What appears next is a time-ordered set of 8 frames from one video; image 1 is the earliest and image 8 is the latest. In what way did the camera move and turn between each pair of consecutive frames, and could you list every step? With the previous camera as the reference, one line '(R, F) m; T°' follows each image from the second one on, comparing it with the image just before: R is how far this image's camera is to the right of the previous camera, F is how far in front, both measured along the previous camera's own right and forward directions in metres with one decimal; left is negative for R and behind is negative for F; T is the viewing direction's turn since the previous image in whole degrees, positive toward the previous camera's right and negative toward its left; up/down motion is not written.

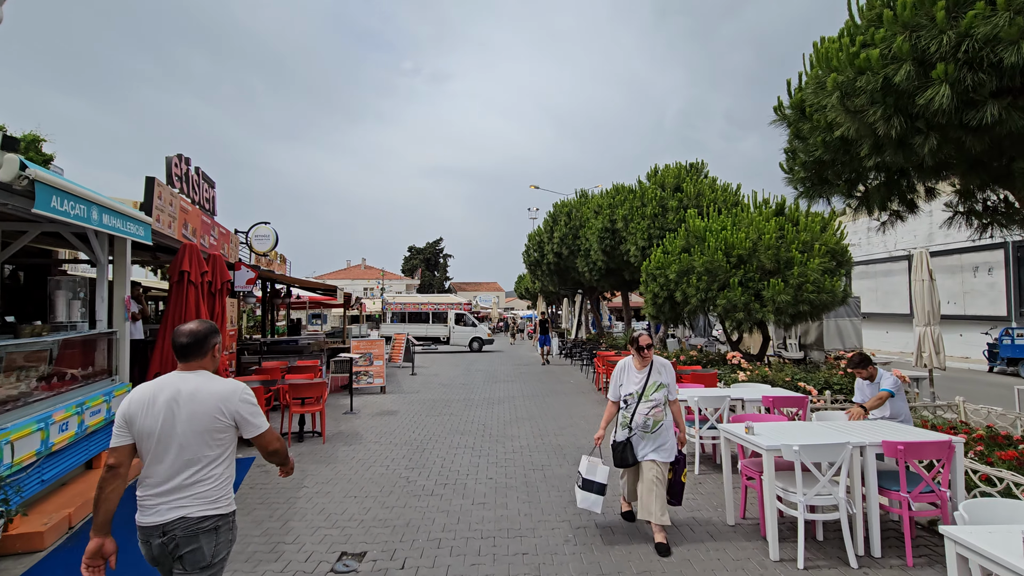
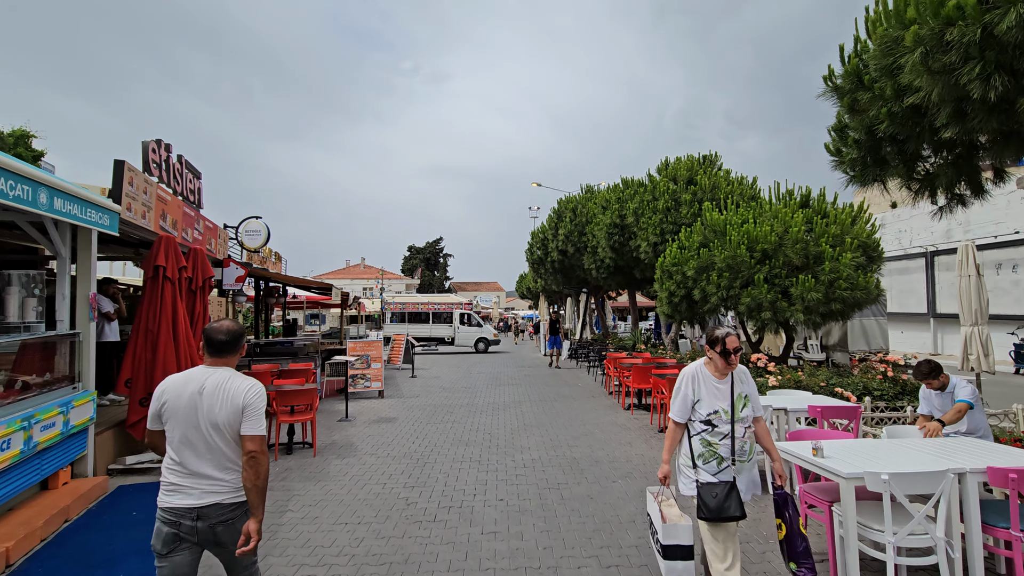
(-0.1, +0.7) m; 0°
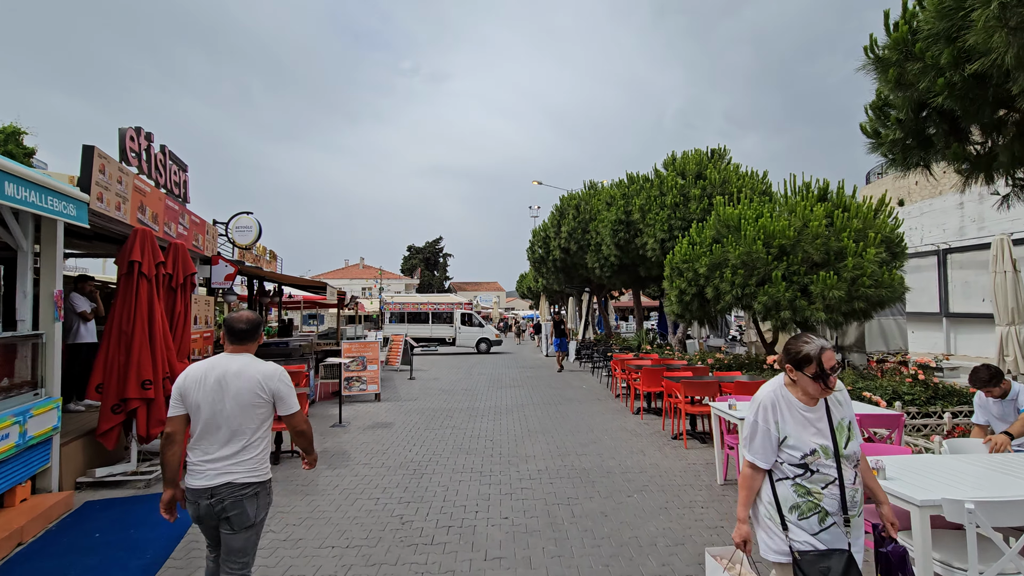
(-0.1, +0.5) m; 0°
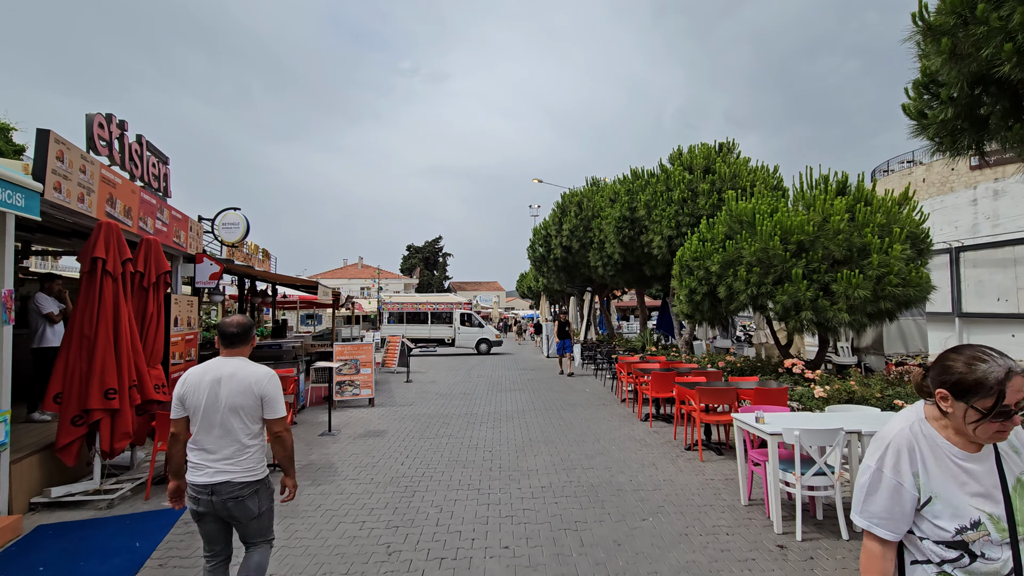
(0.0, +0.6) m; 0°
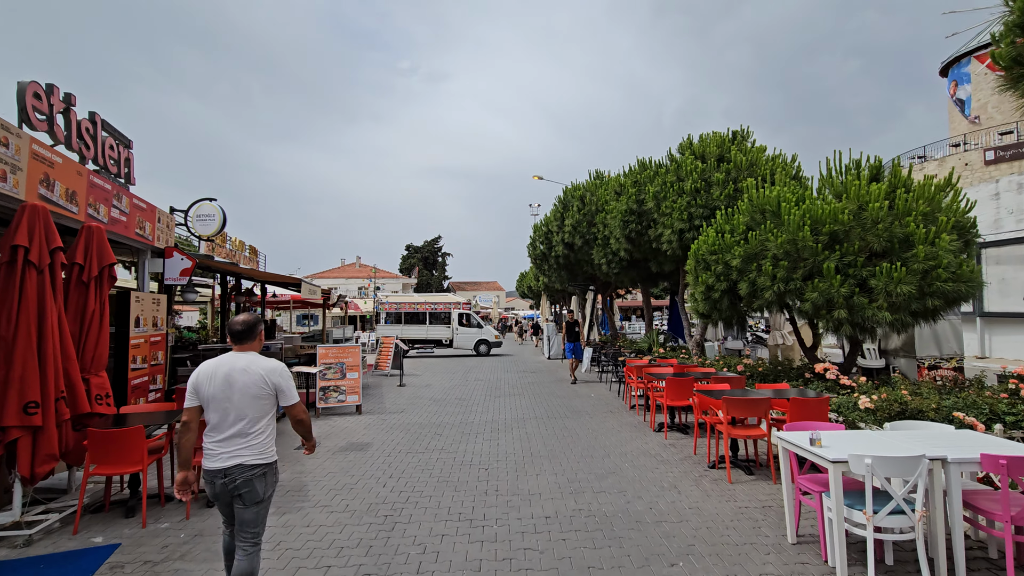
(0.0, +0.9) m; 0°
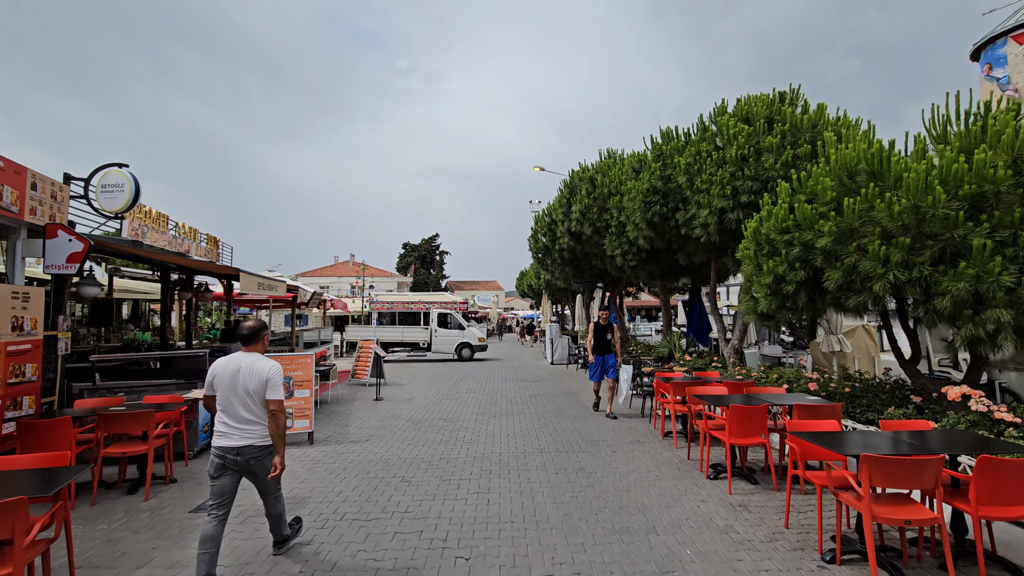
(0.0, +2.4) m; 0°
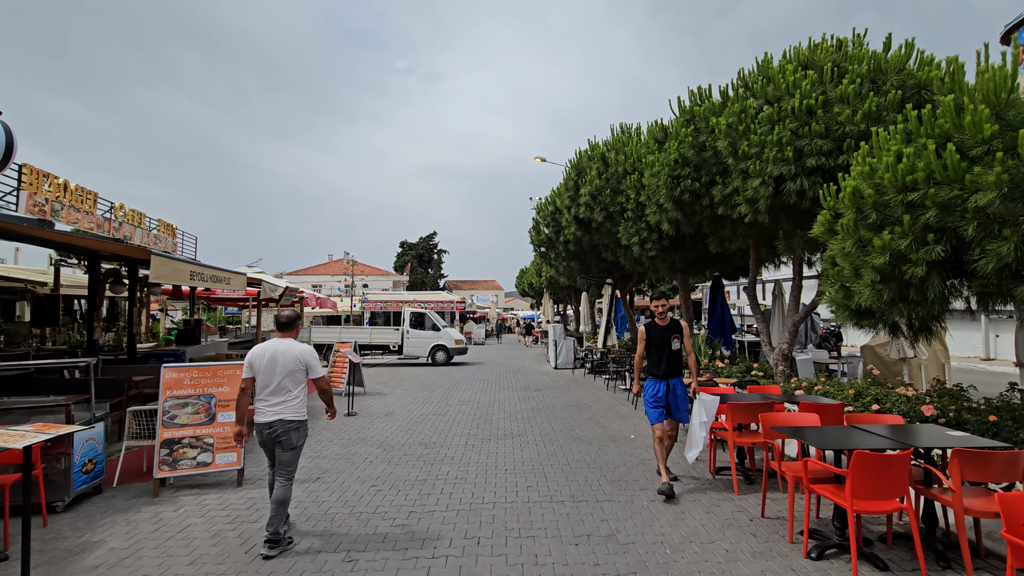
(0.0, +2.1) m; 0°
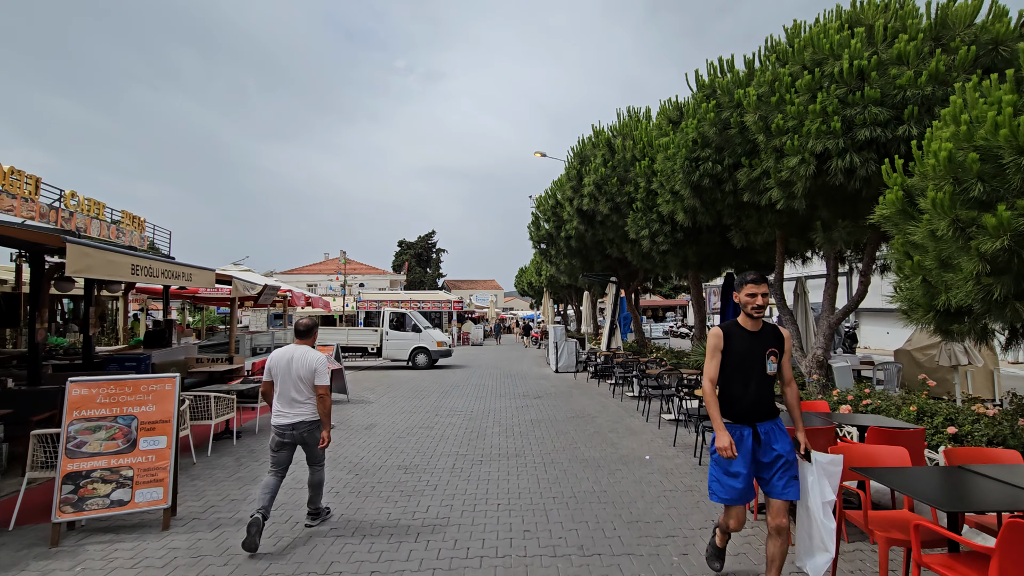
(+0.1, +1.2) m; 0°
